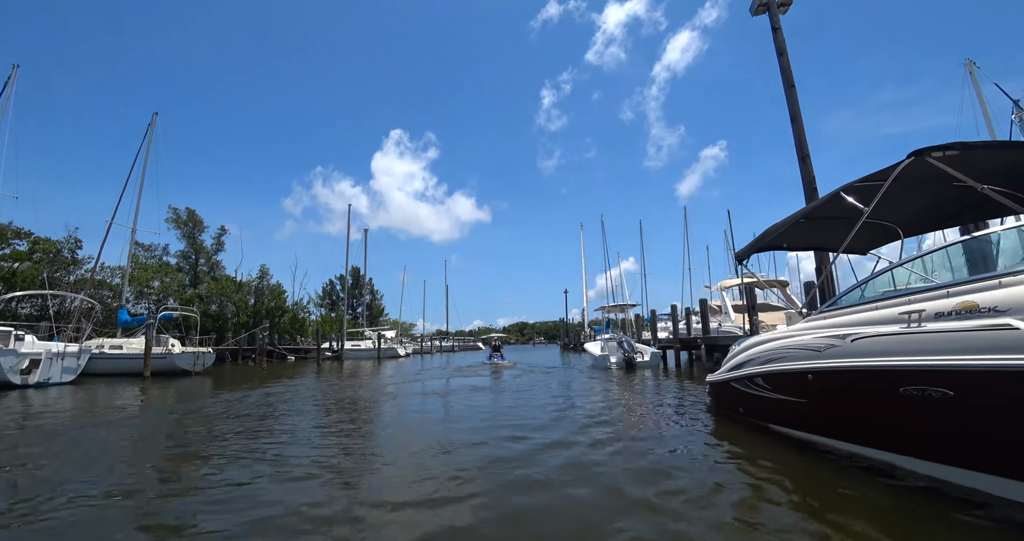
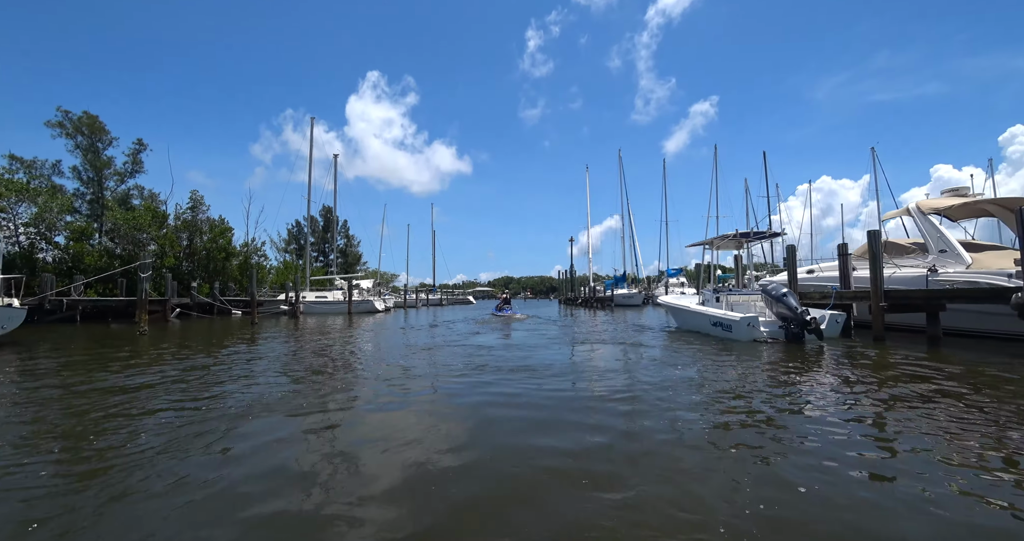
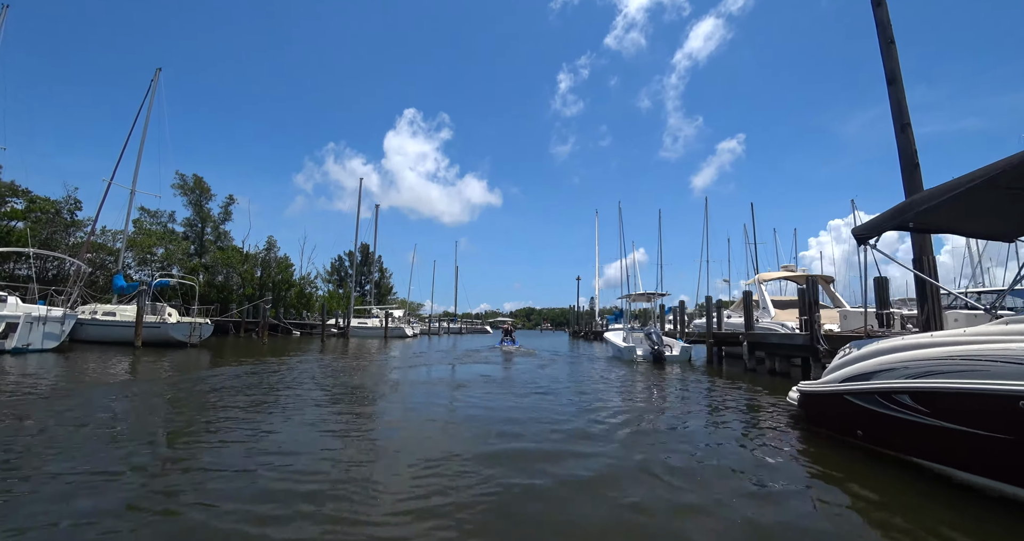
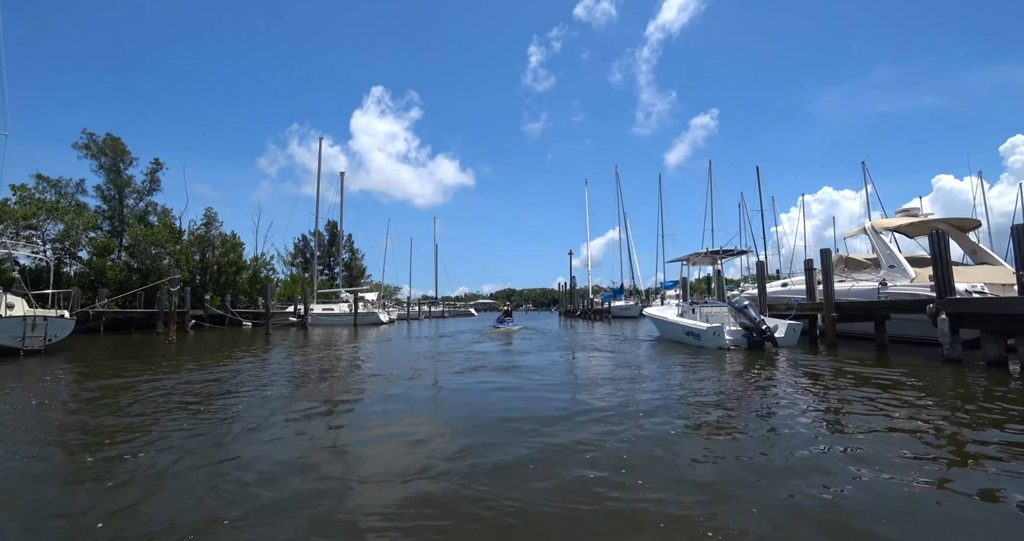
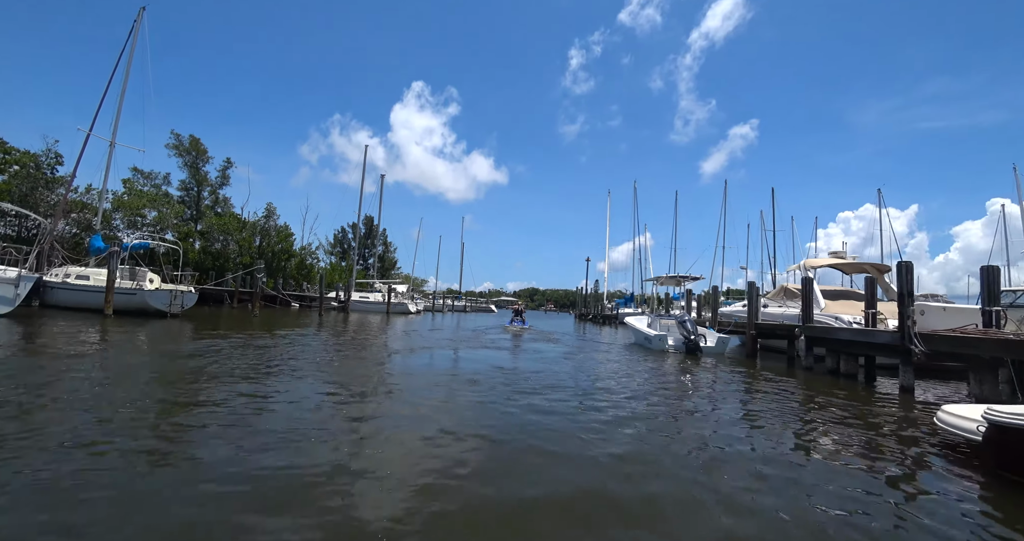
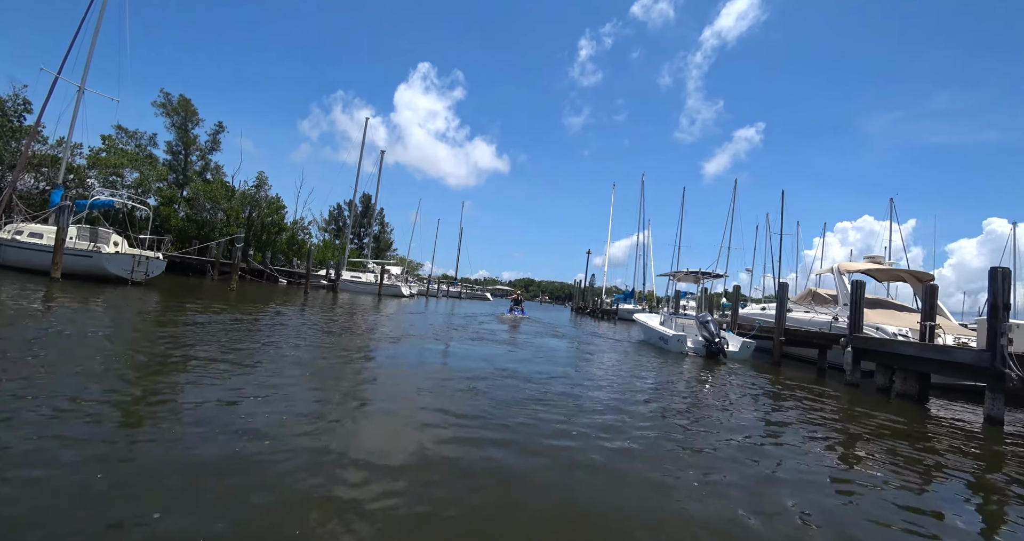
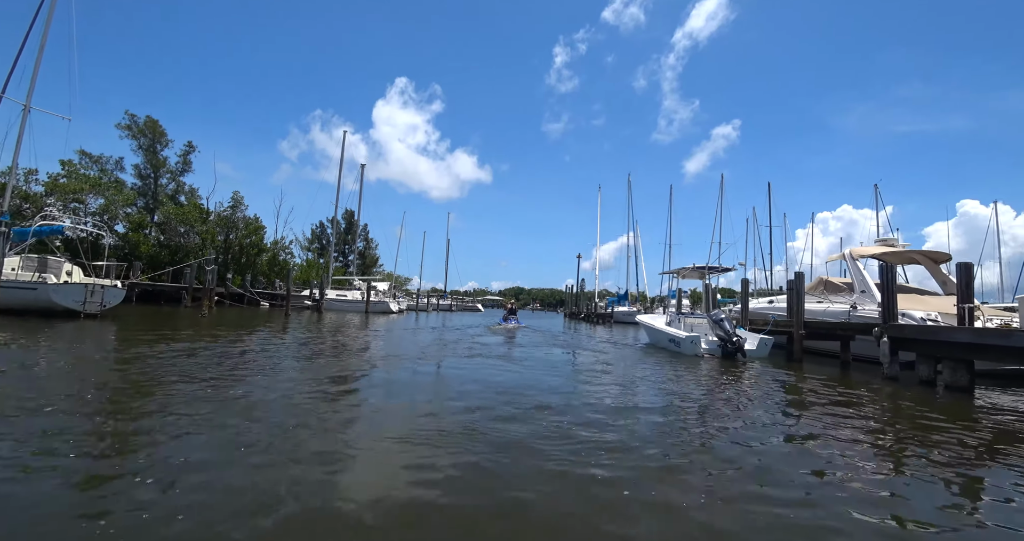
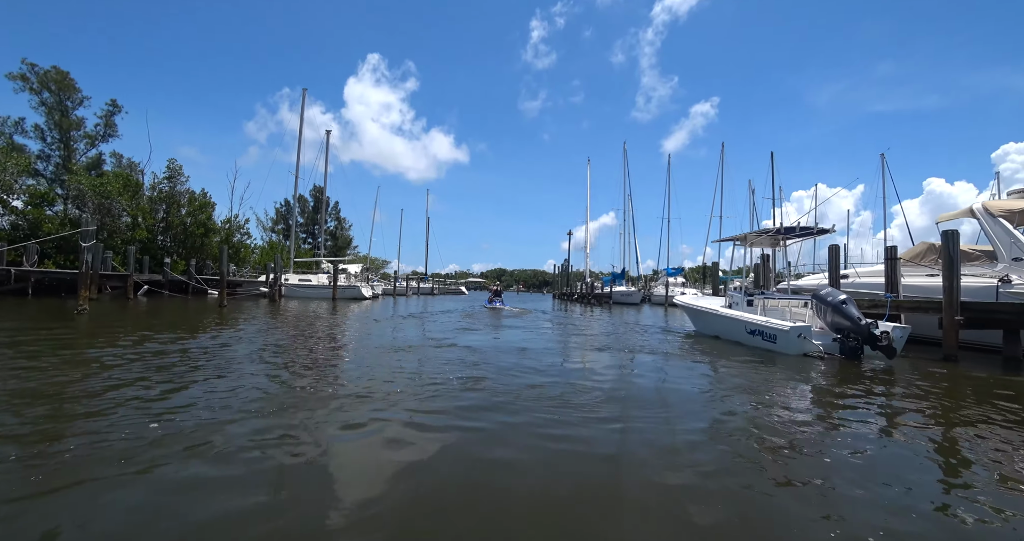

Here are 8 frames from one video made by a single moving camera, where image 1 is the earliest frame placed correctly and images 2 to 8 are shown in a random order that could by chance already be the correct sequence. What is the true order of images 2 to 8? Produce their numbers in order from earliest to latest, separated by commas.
3, 5, 6, 7, 4, 2, 8
